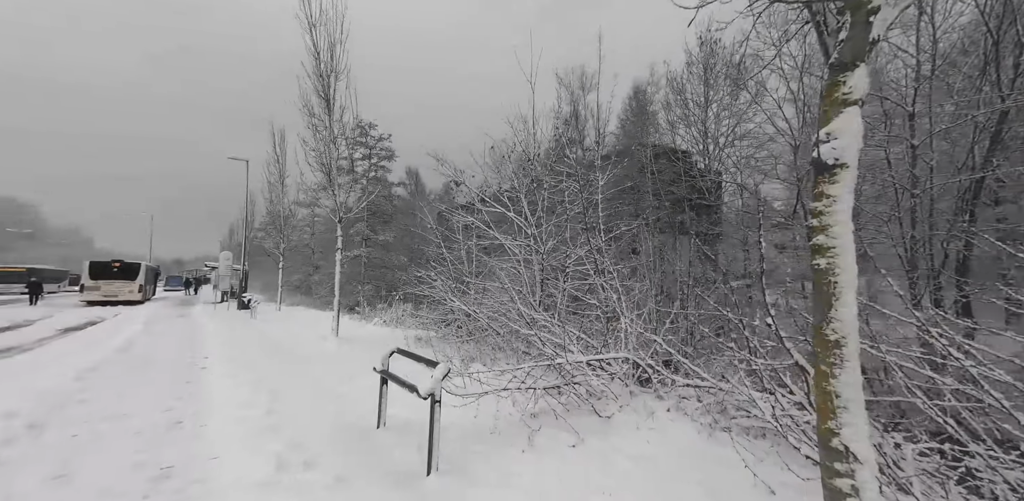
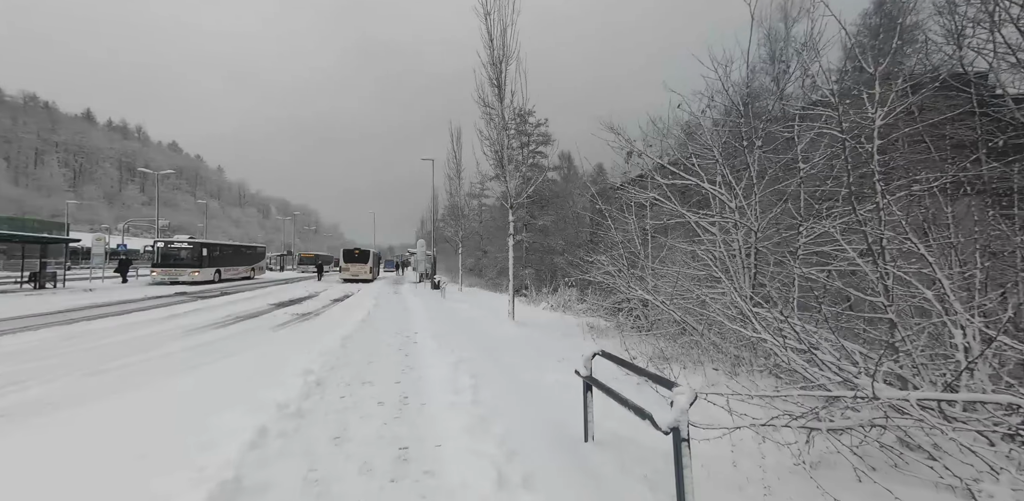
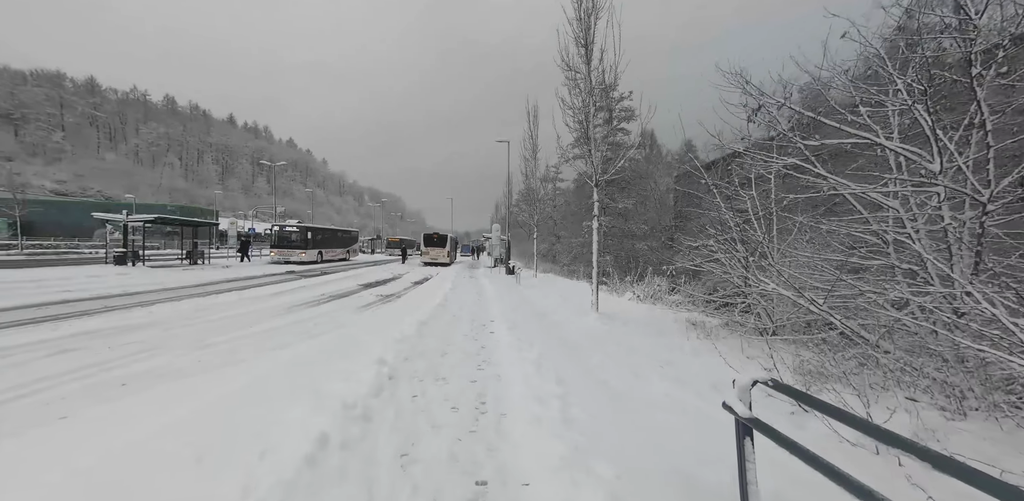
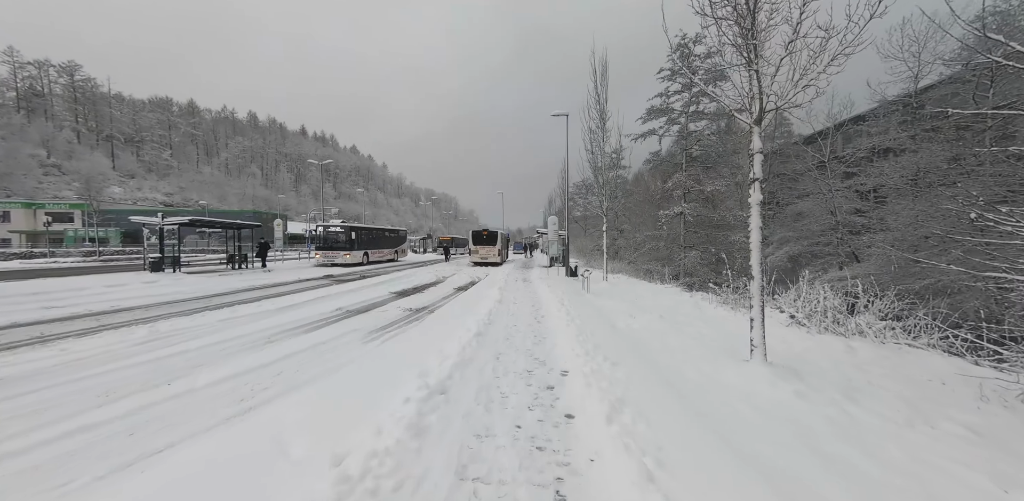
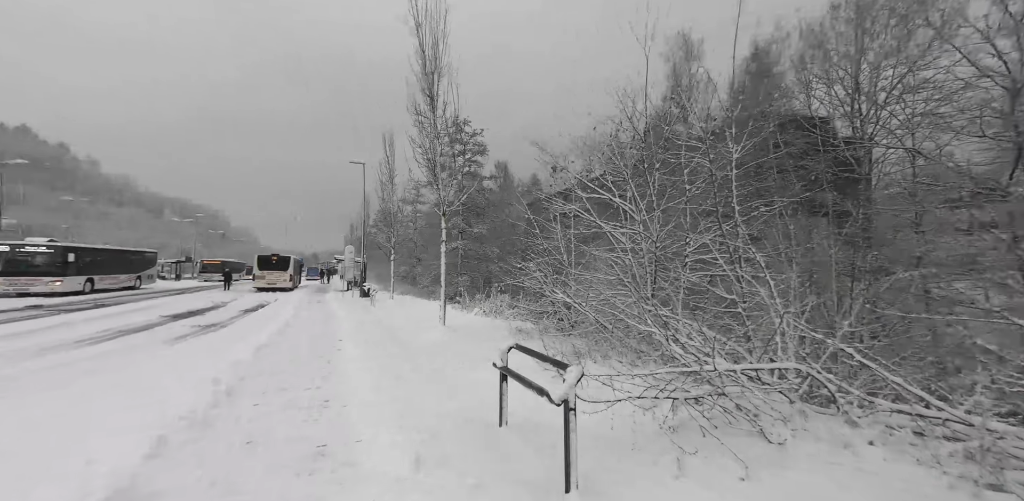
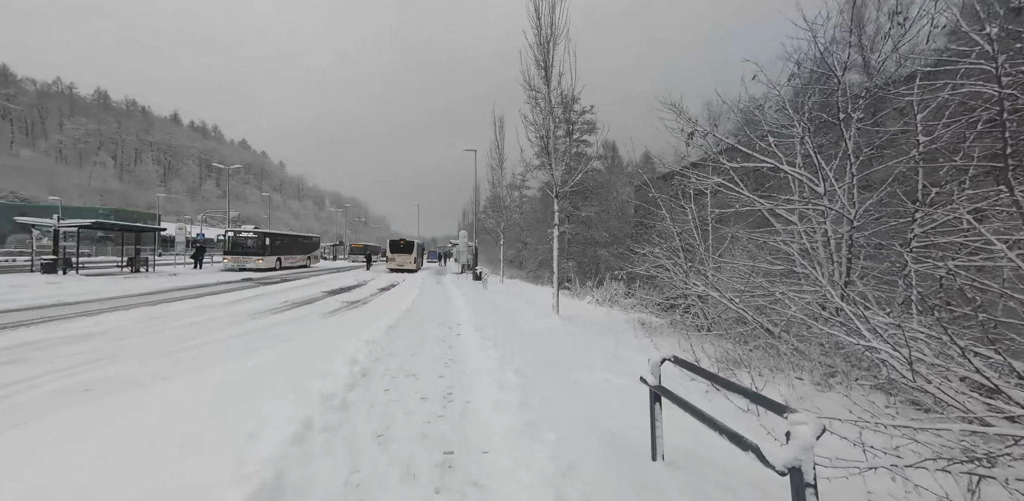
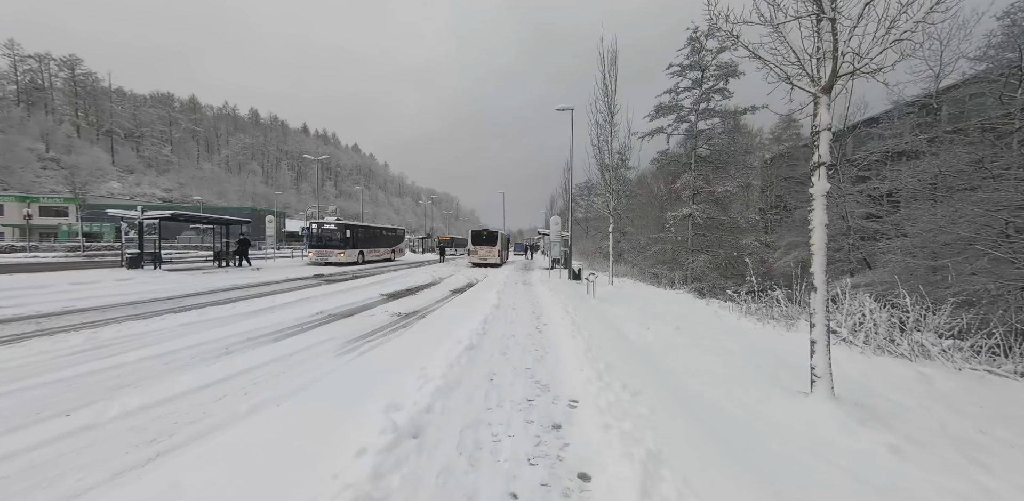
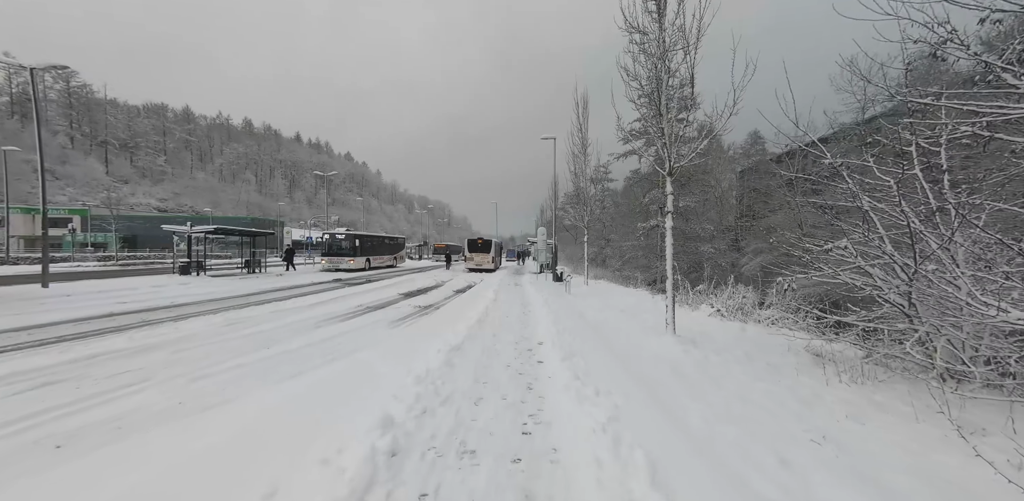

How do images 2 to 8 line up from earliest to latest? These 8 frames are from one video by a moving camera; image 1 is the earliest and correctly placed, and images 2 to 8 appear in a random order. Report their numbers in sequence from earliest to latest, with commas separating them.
5, 2, 6, 3, 8, 4, 7
